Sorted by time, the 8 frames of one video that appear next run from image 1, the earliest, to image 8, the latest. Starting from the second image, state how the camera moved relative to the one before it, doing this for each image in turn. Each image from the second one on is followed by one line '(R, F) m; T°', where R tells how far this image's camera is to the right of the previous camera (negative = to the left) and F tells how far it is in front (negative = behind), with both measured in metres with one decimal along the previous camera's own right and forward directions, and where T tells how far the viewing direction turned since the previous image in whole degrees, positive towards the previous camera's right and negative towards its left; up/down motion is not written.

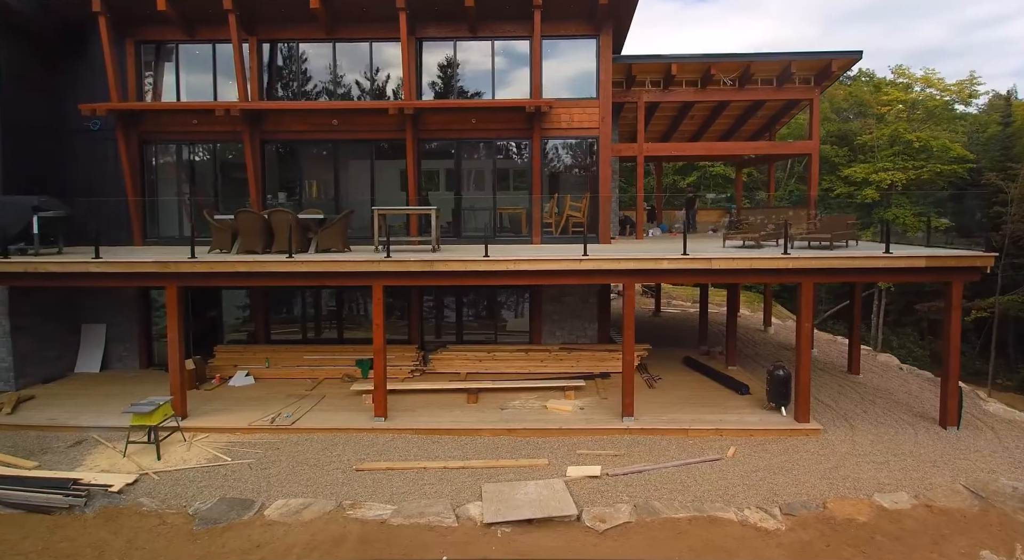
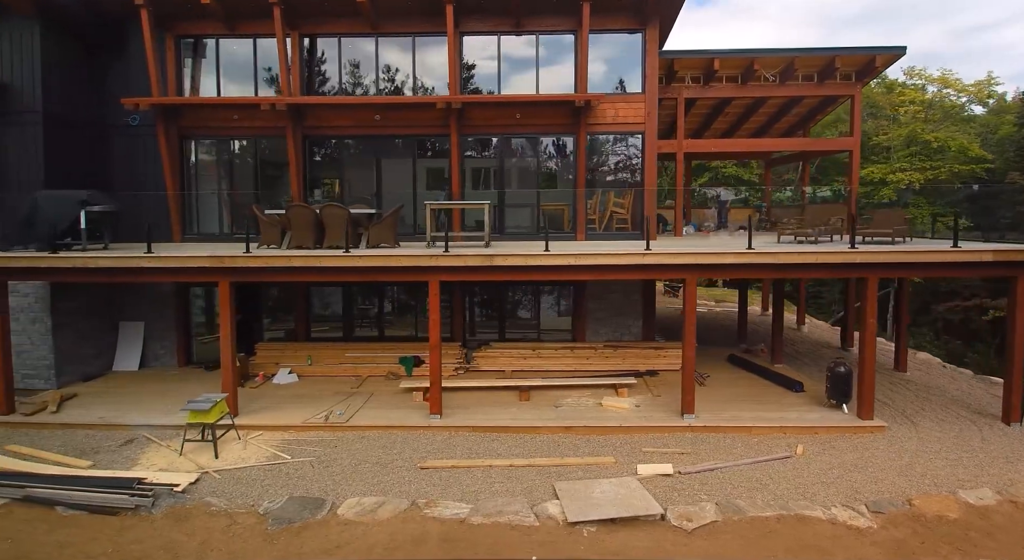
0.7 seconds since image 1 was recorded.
(-0.9, +0.1) m; 0°
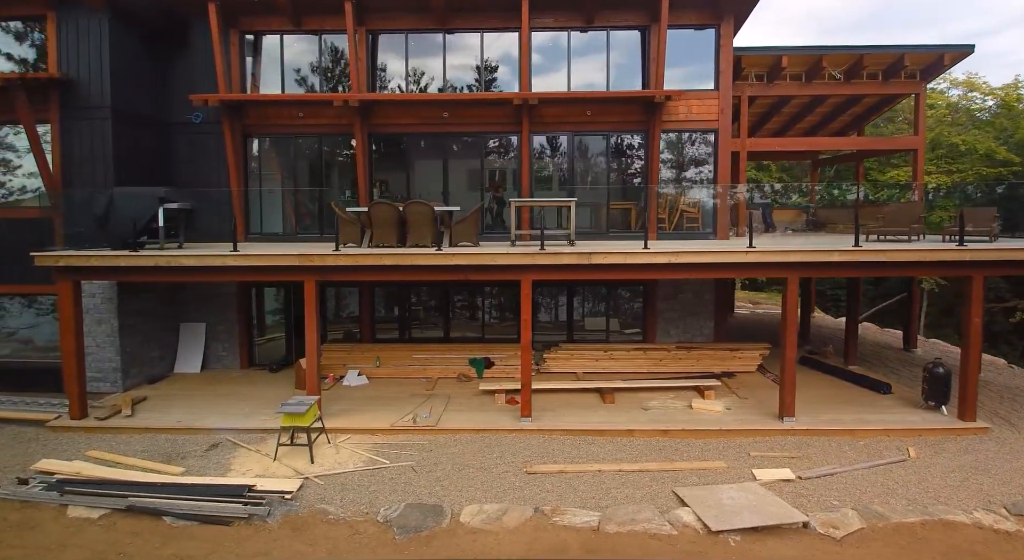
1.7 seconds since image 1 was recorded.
(-1.5, +0.2) m; 0°
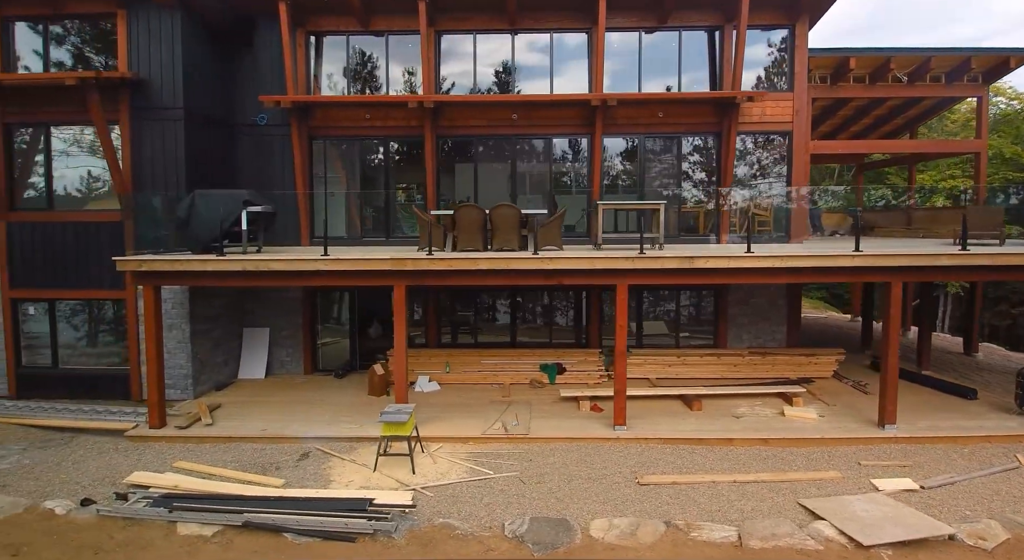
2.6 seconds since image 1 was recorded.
(-1.5, +0.2) m; 0°
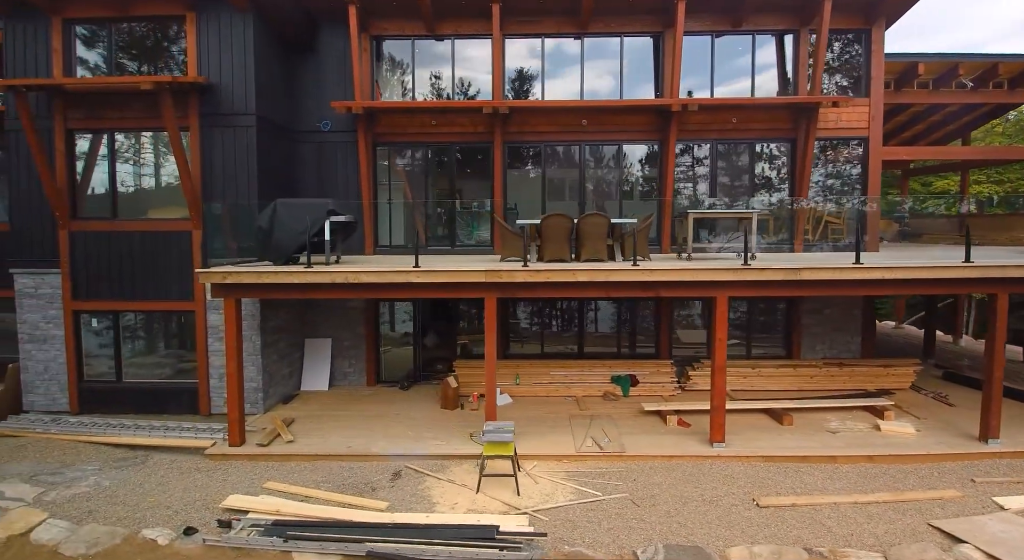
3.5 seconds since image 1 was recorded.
(-1.4, +0.3) m; 0°
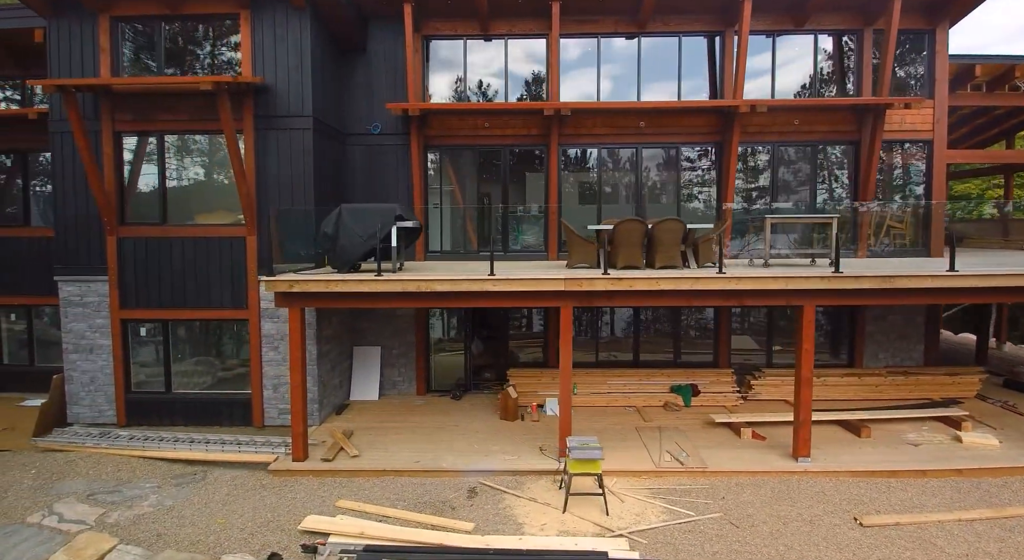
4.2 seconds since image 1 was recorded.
(-1.1, +0.3) m; 0°
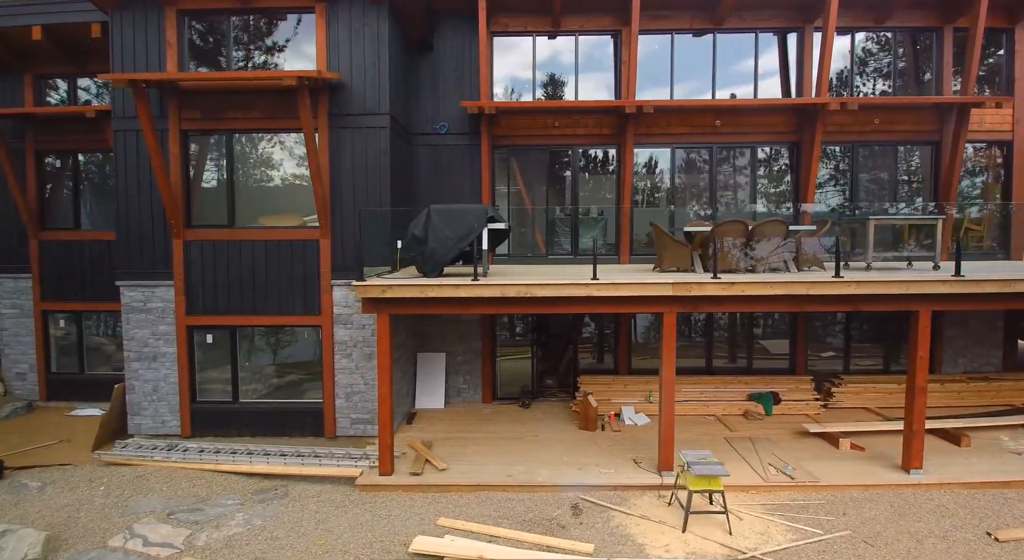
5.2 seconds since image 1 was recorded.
(-1.4, +0.3) m; 0°
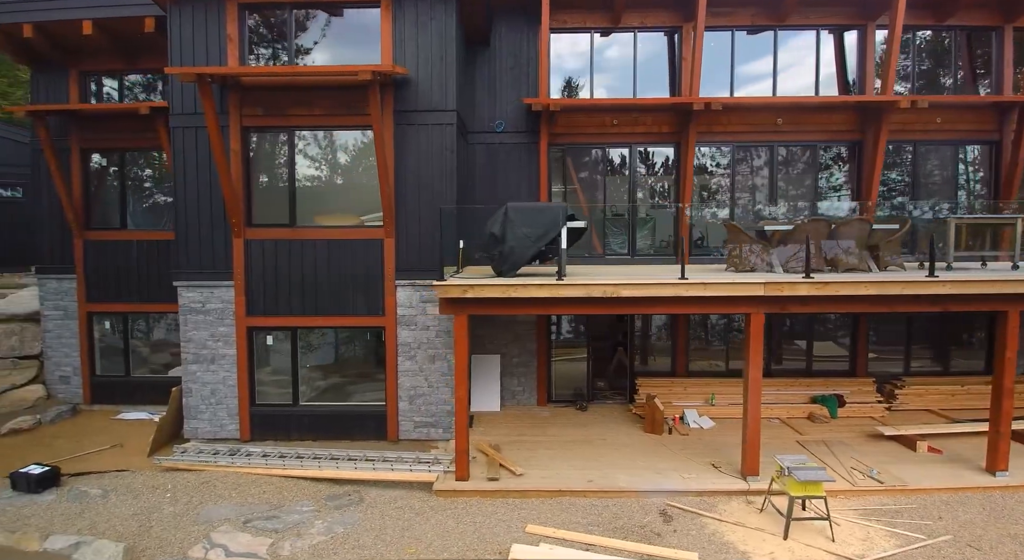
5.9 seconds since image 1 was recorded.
(-1.1, +0.2) m; +1°
